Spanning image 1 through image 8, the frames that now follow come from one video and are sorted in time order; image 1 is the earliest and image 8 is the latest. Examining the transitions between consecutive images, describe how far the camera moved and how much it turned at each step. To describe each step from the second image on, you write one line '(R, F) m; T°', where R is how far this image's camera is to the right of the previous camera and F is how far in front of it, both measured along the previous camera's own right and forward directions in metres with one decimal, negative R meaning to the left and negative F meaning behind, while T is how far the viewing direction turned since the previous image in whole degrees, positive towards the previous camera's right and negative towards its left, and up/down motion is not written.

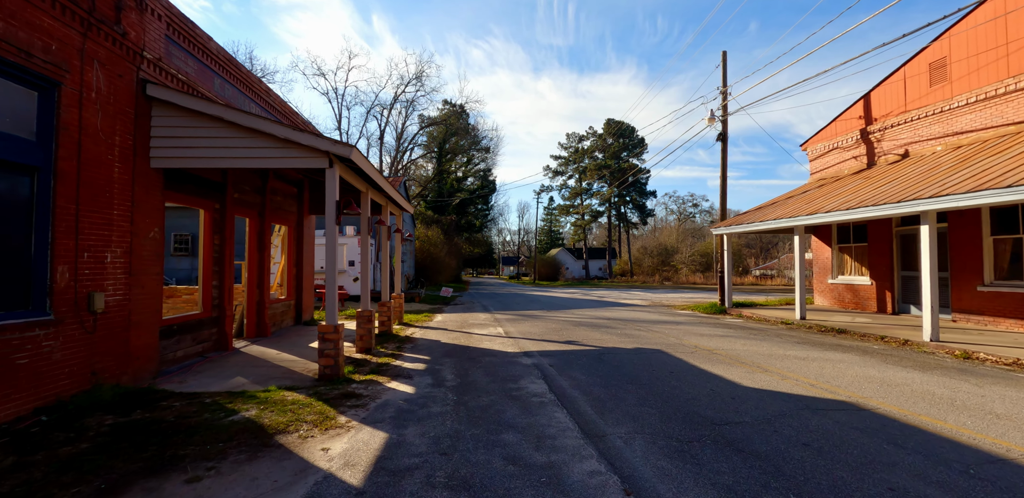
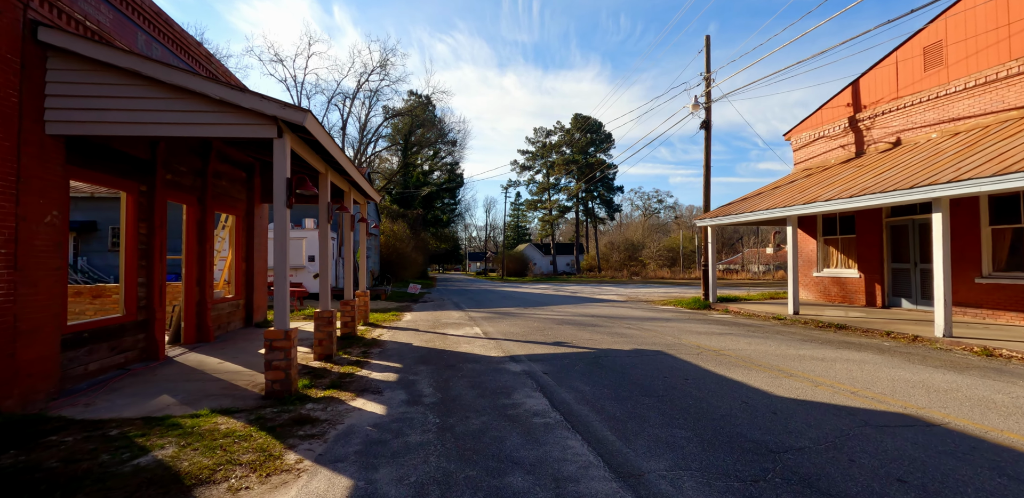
(-0.3, +1.1) m; +4°
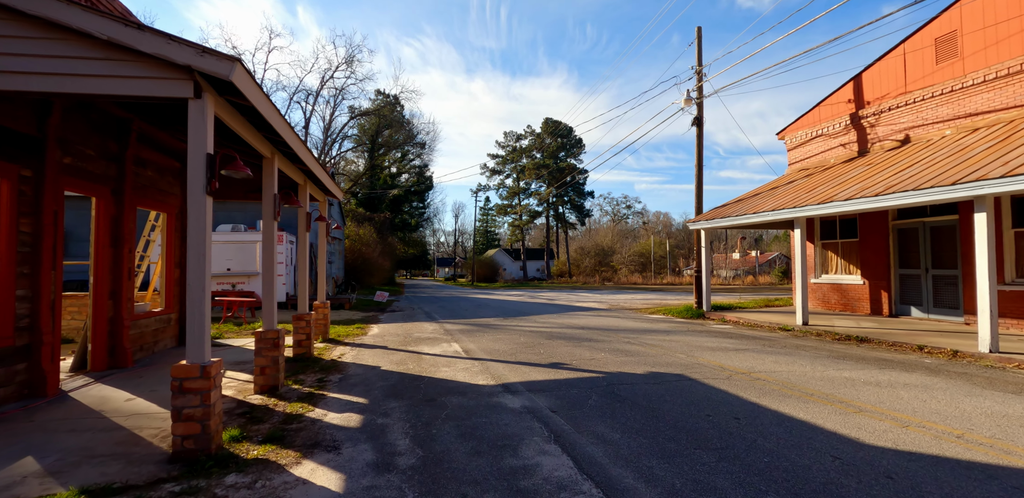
(-0.3, +1.4) m; +4°
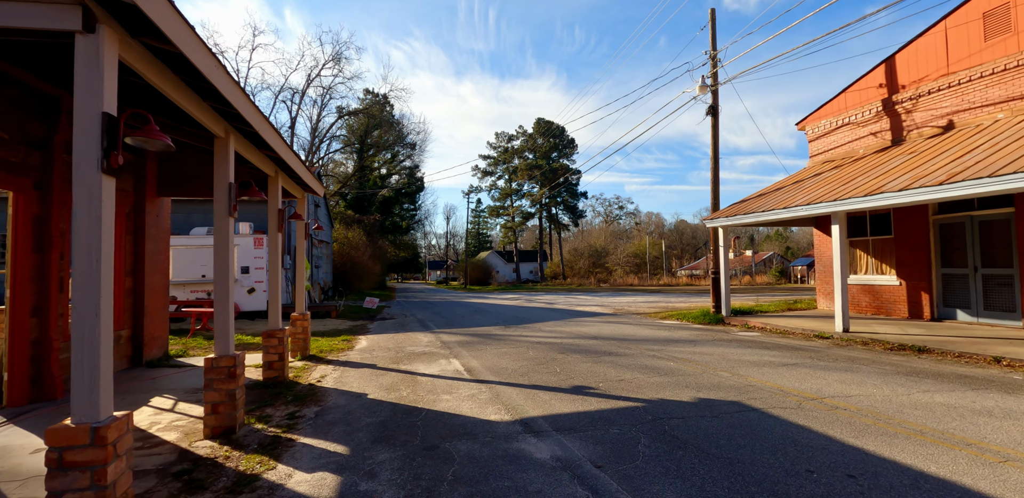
(-0.3, +1.2) m; +1°
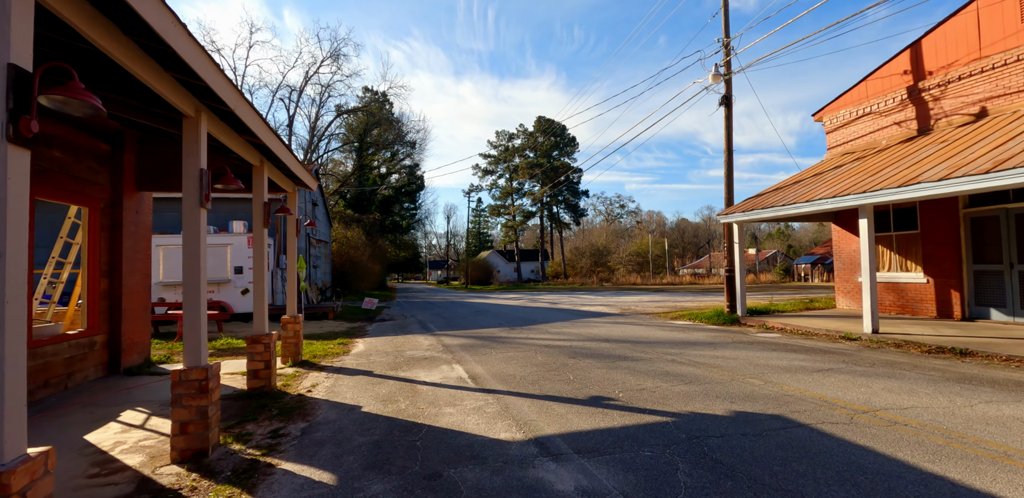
(-0.1, +0.6) m; 0°
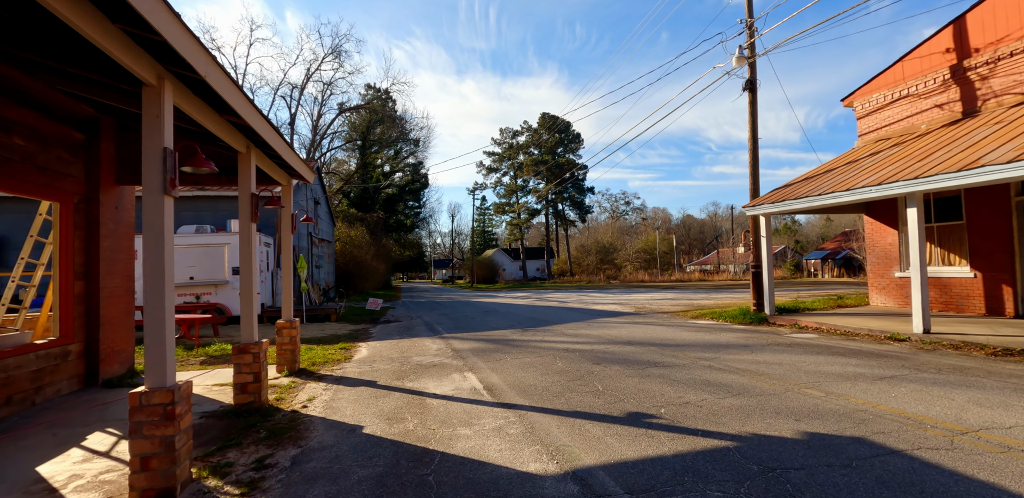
(-0.2, +0.7) m; 0°
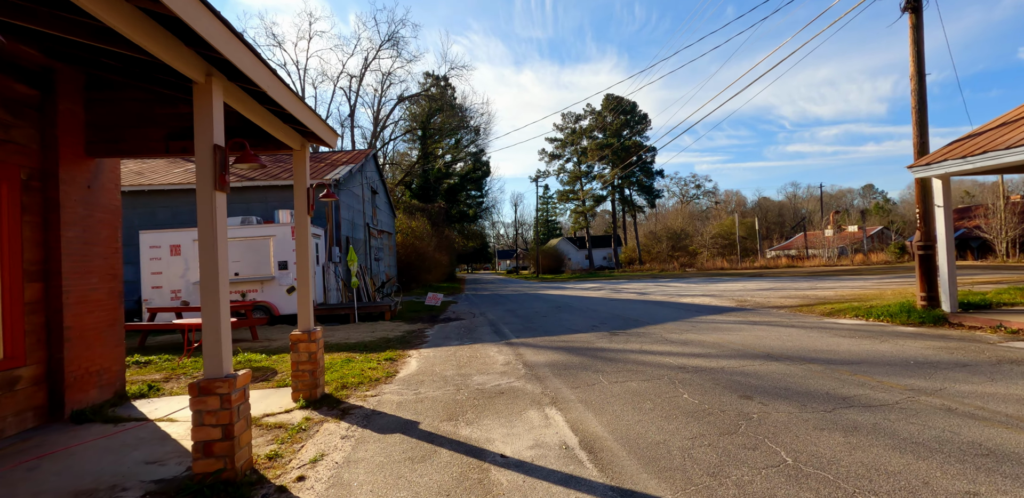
(-0.3, +2.2) m; -7°
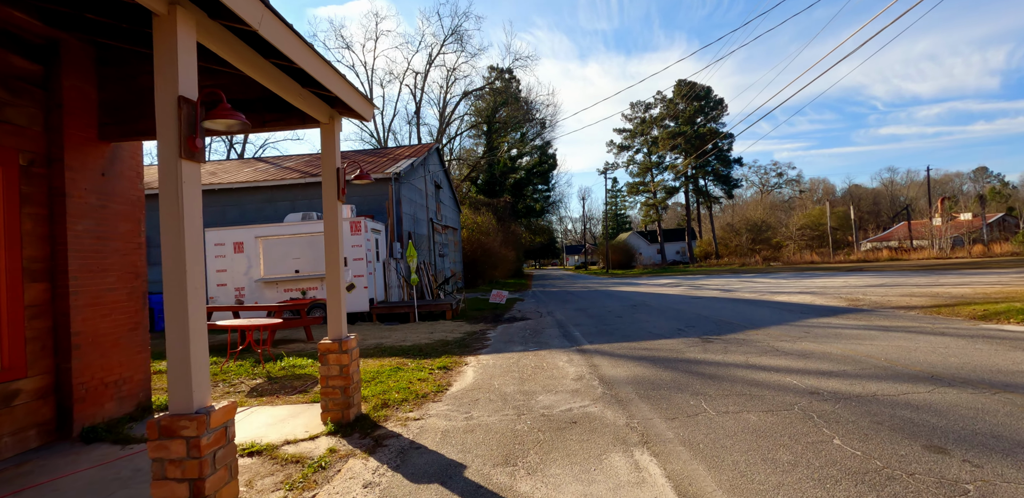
(0.0, +1.2) m; -8°
